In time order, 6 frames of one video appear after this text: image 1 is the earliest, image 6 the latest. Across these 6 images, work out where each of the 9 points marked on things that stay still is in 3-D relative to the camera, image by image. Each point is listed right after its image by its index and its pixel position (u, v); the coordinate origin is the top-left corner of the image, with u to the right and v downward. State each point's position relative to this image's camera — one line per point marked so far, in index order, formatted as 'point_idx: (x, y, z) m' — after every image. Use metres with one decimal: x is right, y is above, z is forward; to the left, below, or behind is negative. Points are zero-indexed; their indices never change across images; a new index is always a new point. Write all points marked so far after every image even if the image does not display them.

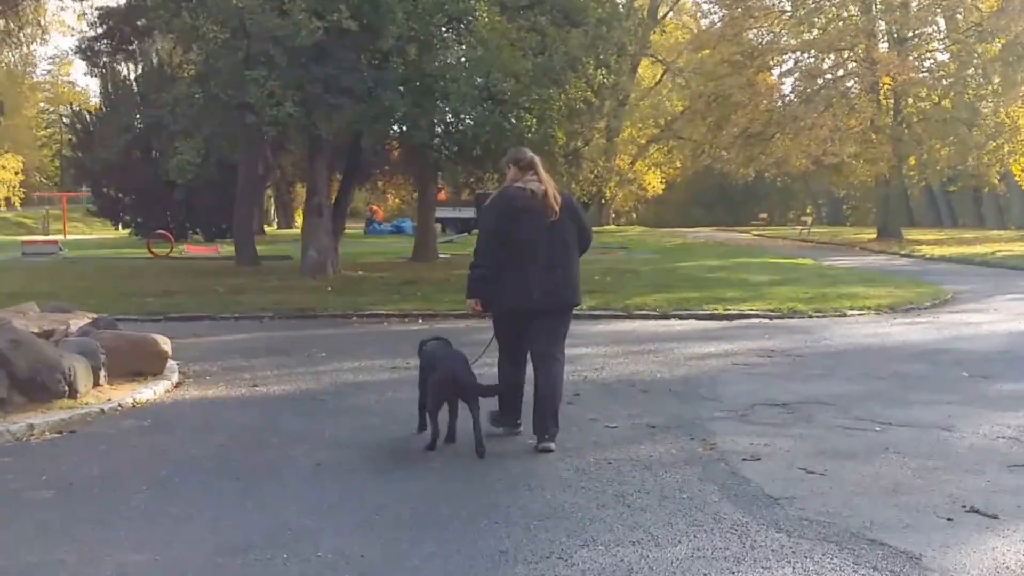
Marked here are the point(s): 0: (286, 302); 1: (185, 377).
0: (-3.9, -0.2, +18.5) m
1: (-3.4, -1.0, +11.3) m
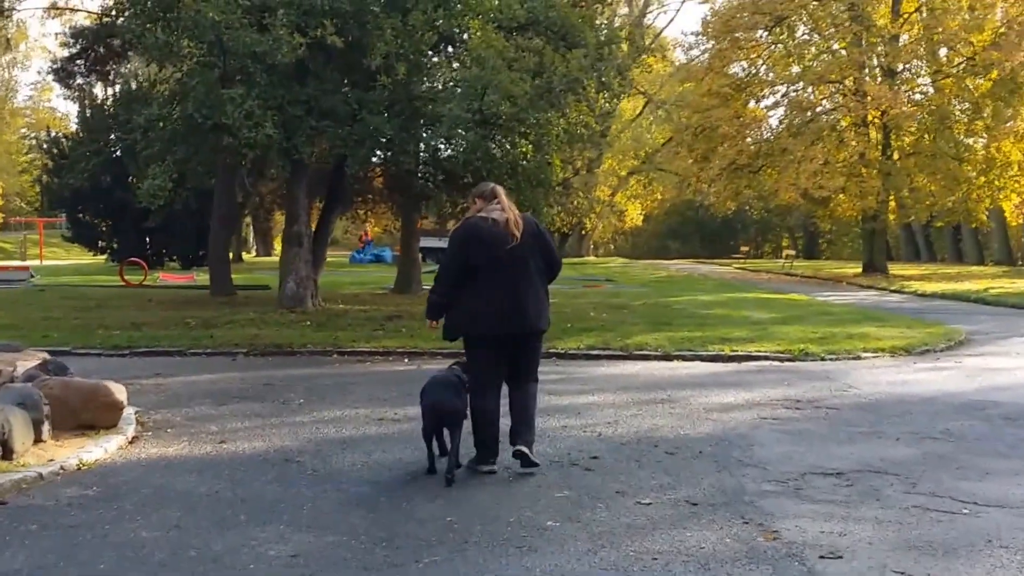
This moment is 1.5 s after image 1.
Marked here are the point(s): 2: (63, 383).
0: (-4.1, -0.8, +17.2) m
1: (-3.4, -1.3, +9.9) m
2: (-4.0, -0.9, +9.7) m
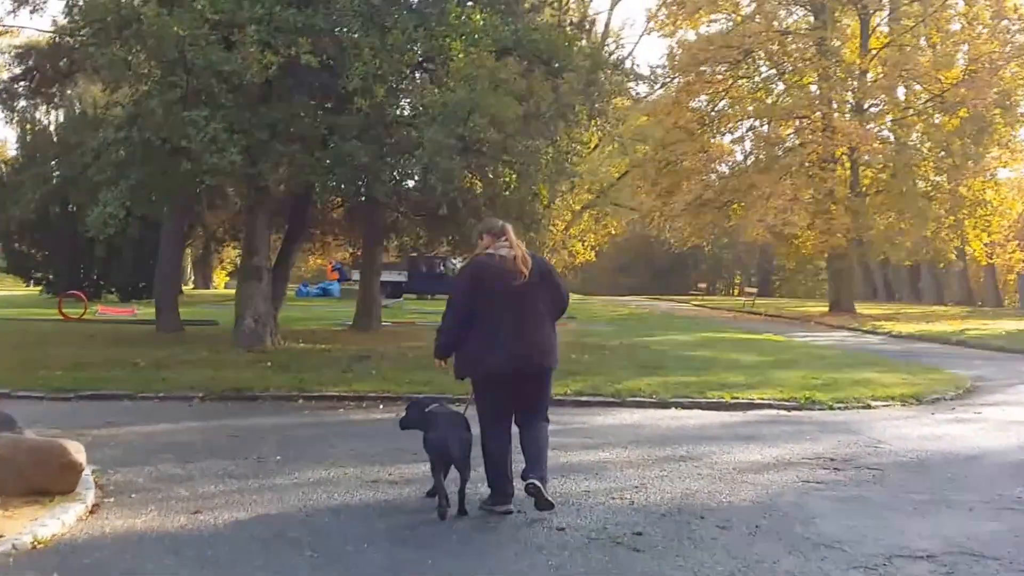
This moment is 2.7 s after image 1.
0: (-4.3, -1.3, +15.8) m
1: (-3.2, -1.7, +8.5) m
2: (-3.9, -1.2, +8.3) m
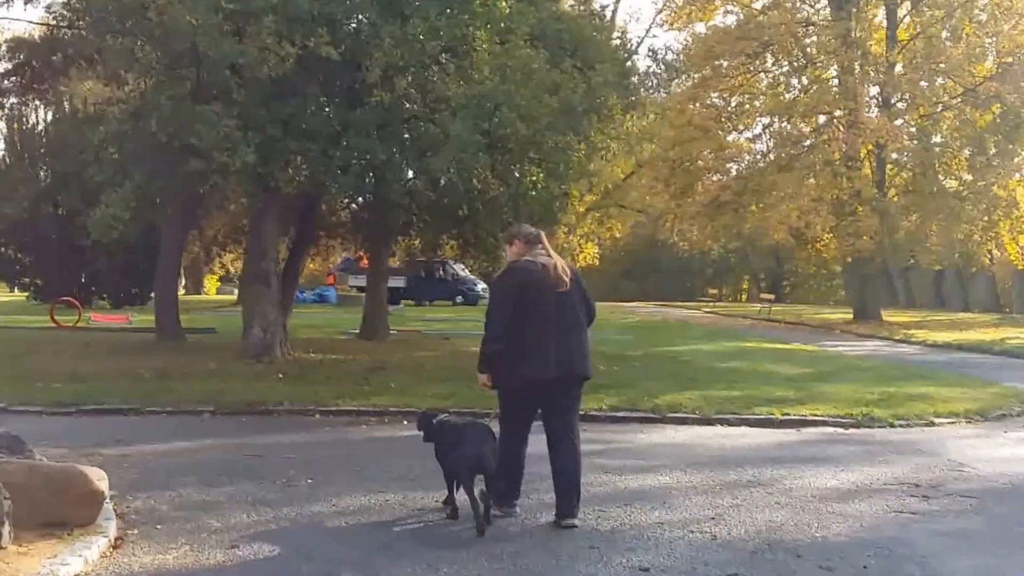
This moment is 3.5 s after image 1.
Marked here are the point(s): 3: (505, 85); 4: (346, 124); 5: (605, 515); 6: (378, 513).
0: (-3.9, -1.4, +14.8) m
1: (-2.8, -1.7, +7.6) m
2: (-3.4, -1.2, +7.3) m
3: (-0.1, +2.8, +14.5) m
4: (-2.3, +2.3, +14.8) m
5: (+0.7, -1.7, +7.9) m
6: (-1.0, -1.7, +7.9) m
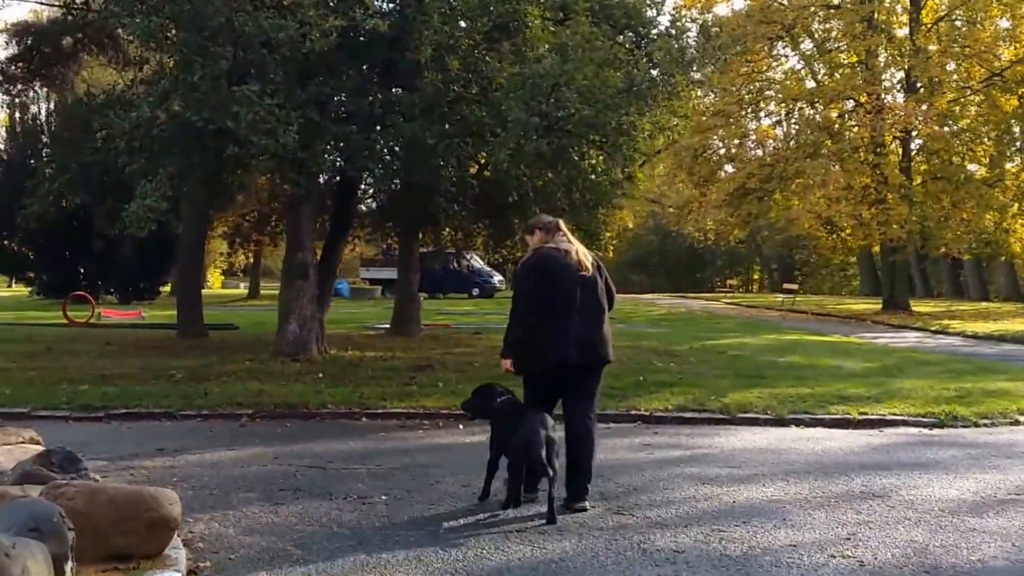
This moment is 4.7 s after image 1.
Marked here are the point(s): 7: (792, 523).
0: (-3.2, -1.4, +14.0) m
1: (-2.0, -1.7, +6.8) m
2: (-2.6, -1.3, +6.6) m
3: (+0.6, +2.9, +13.7) m
4: (-1.6, +2.3, +14.0) m
5: (+1.4, -1.7, +7.1) m
6: (-0.2, -1.7, +7.1) m
7: (+2.0, -1.7, +7.6) m
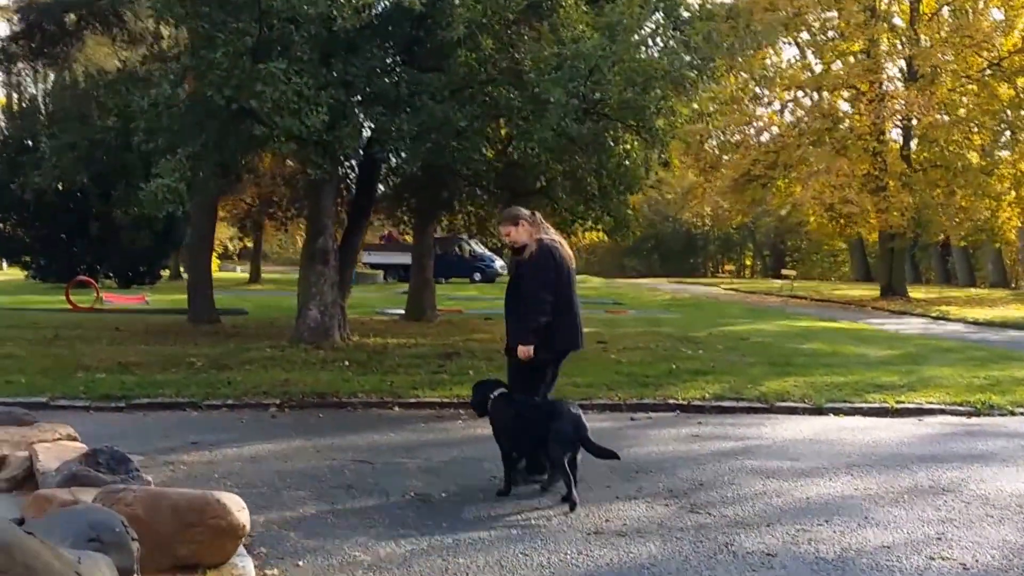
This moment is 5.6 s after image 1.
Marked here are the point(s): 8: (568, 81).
0: (-2.8, -1.2, +13.7) m
1: (-1.5, -1.7, +6.5) m
2: (-2.1, -1.2, +6.2) m
3: (+1.0, +3.0, +13.4) m
4: (-1.2, +2.5, +13.6) m
5: (+2.0, -1.6, +6.9) m
6: (+0.3, -1.6, +6.9) m
7: (+2.5, -1.6, +7.3) m
8: (+0.6, +2.5, +13.2) m
